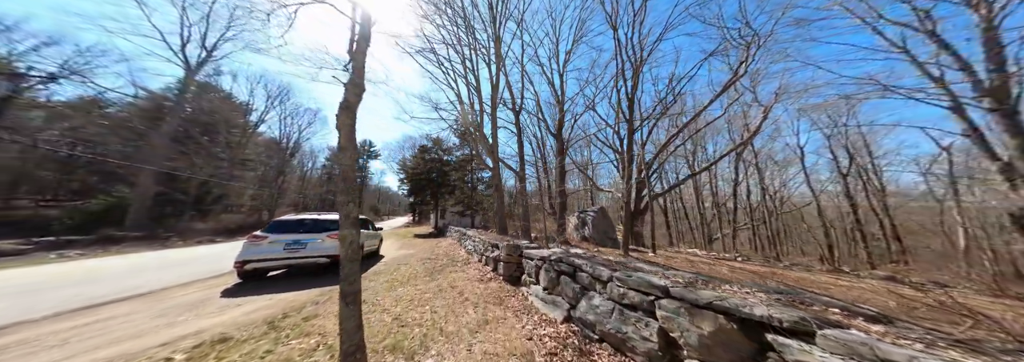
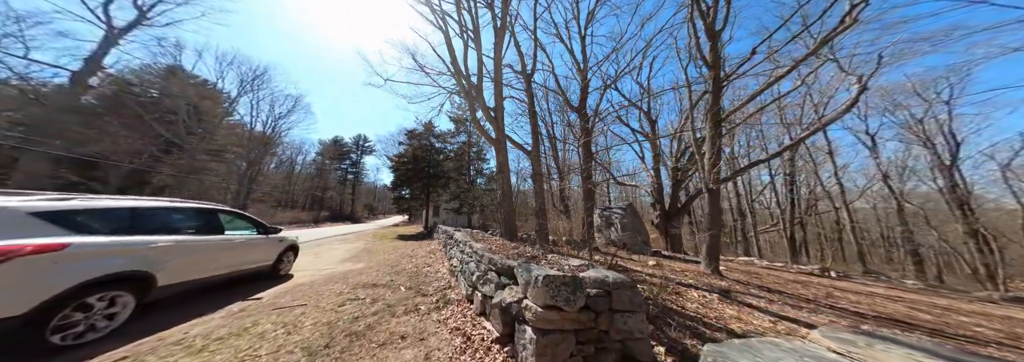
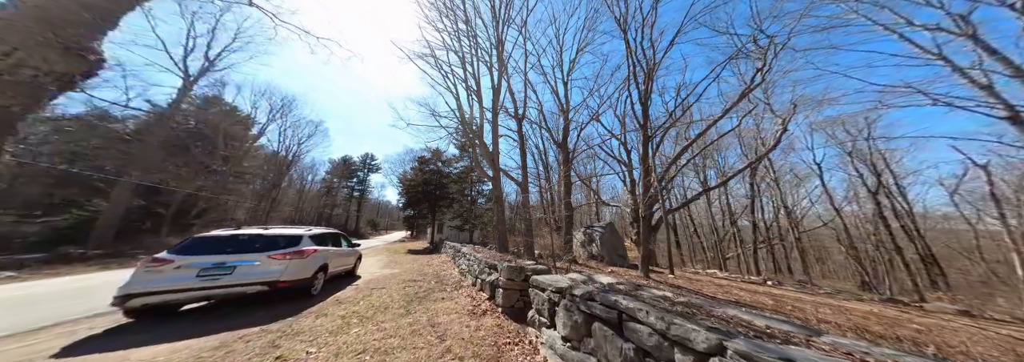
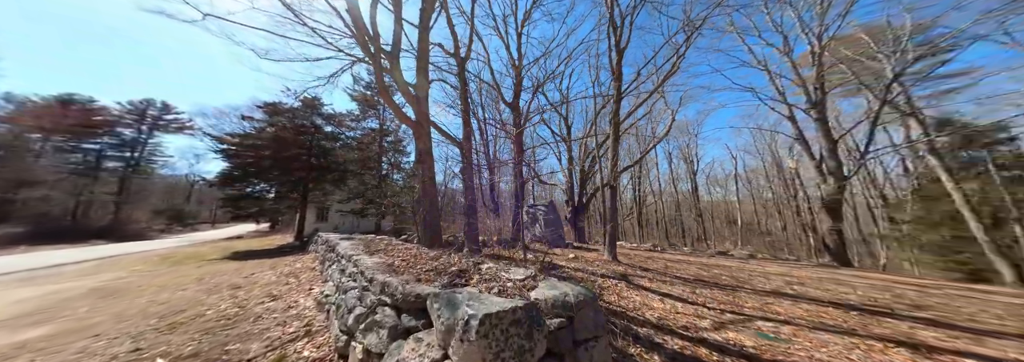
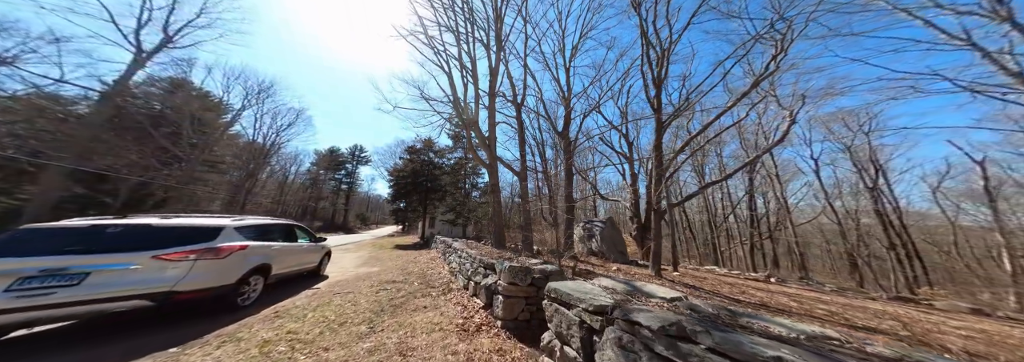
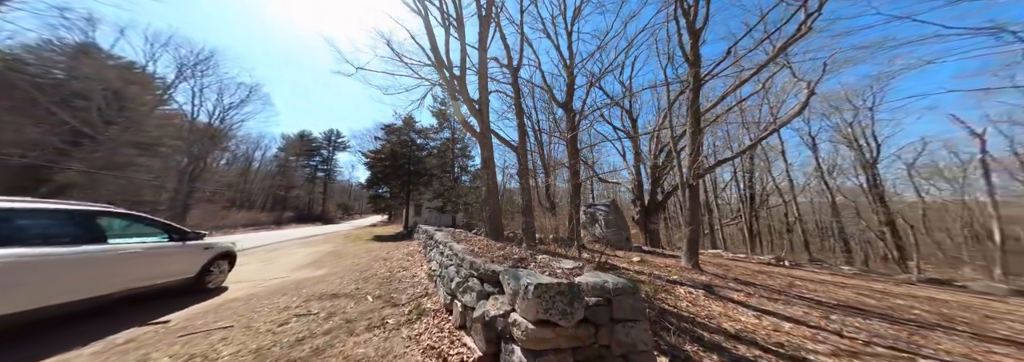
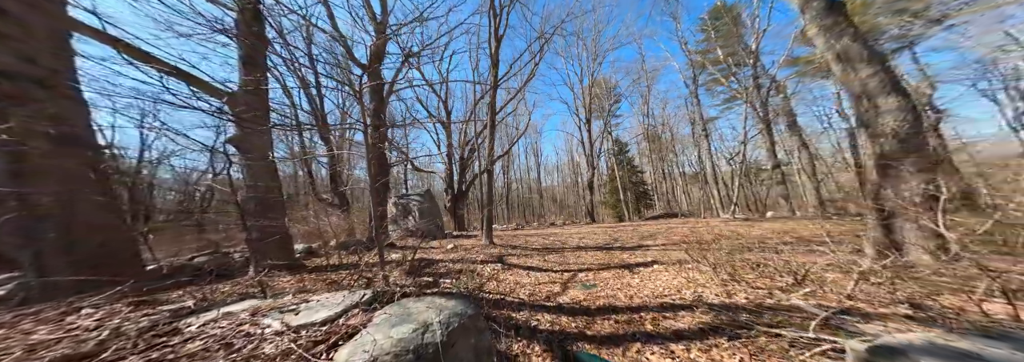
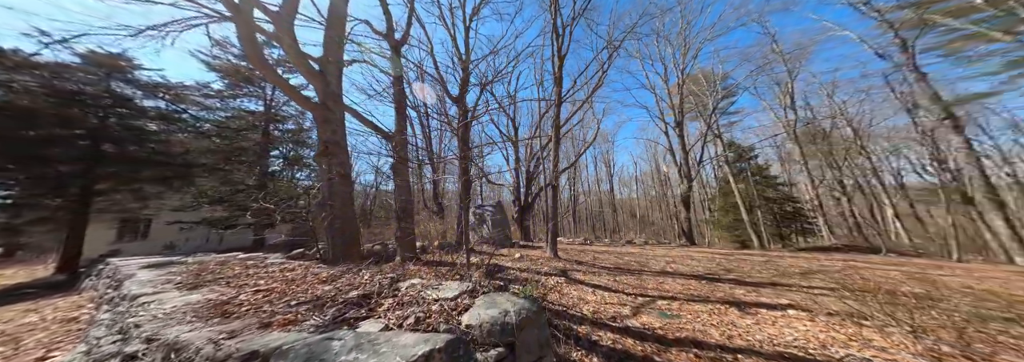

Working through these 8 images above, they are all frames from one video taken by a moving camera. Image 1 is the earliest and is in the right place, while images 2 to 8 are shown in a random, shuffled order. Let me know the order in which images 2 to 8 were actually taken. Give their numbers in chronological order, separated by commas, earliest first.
3, 5, 2, 6, 4, 8, 7
